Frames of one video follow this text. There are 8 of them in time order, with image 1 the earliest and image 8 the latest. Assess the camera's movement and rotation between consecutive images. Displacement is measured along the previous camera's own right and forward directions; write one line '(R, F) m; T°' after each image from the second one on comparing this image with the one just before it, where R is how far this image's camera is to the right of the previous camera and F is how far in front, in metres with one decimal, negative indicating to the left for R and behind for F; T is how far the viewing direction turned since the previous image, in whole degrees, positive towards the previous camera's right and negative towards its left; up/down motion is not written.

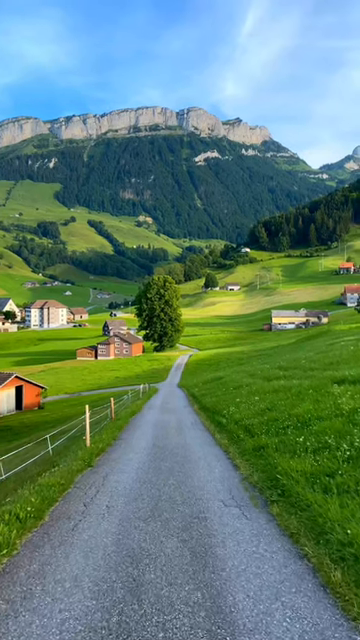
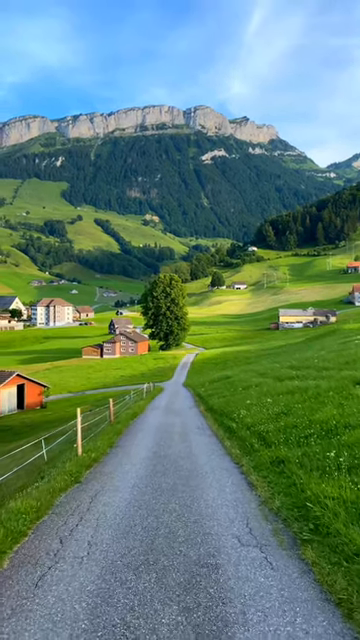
(0.0, +2.6) m; -1°
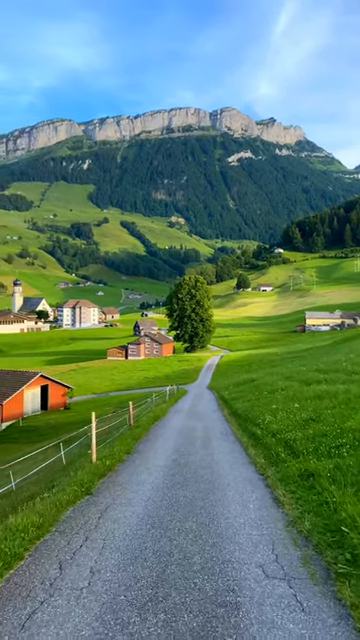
(+0.1, +1.2) m; -3°
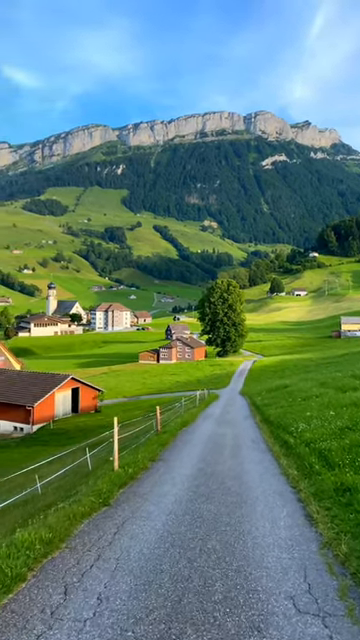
(+0.2, +0.9) m; -3°
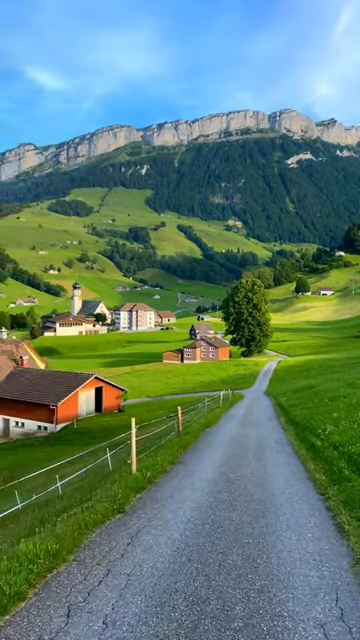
(+0.1, +0.8) m; -3°
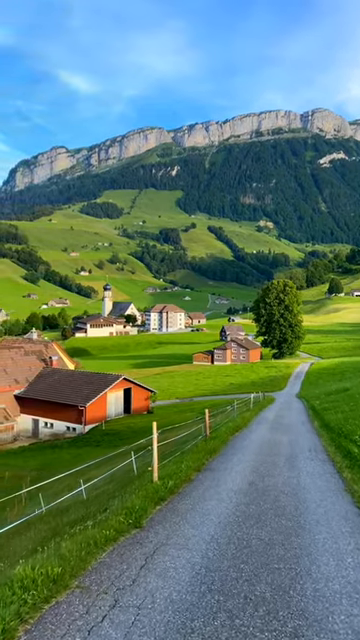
(+0.1, +1.1) m; -3°
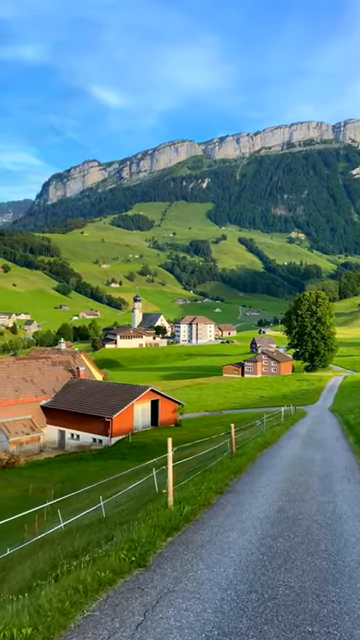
(+0.3, +1.6) m; -3°
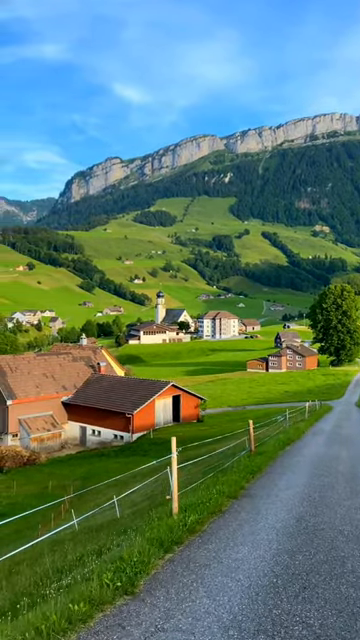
(+0.4, +1.5) m; -3°
